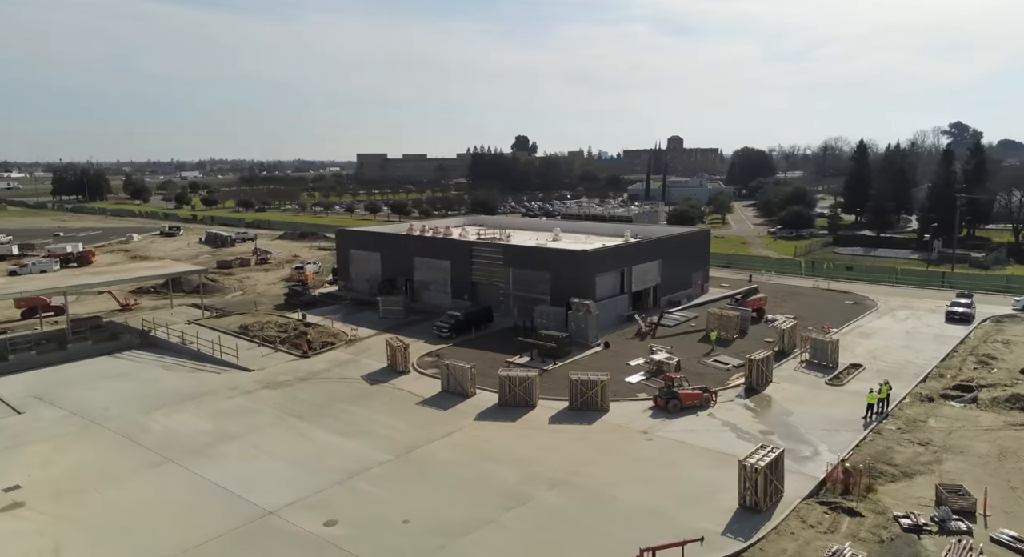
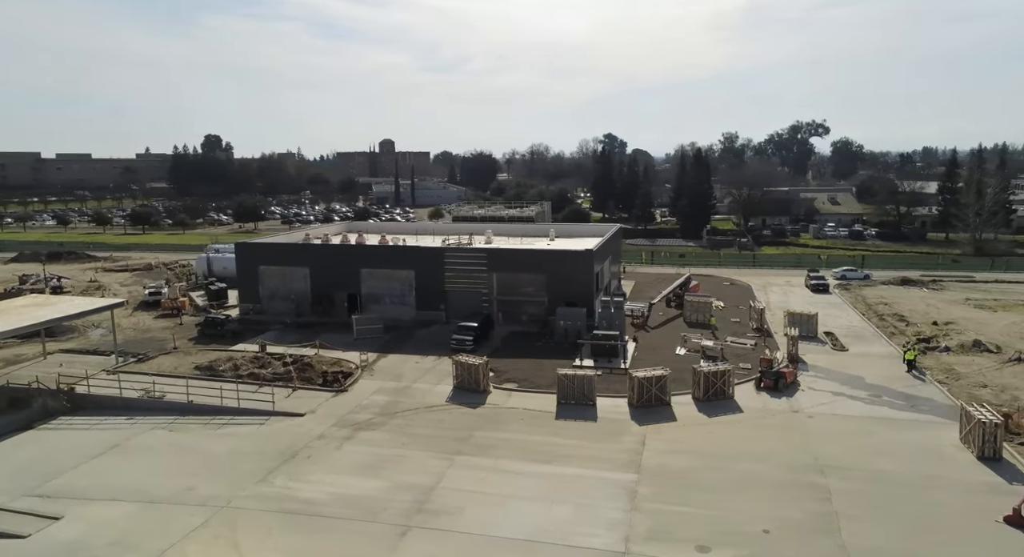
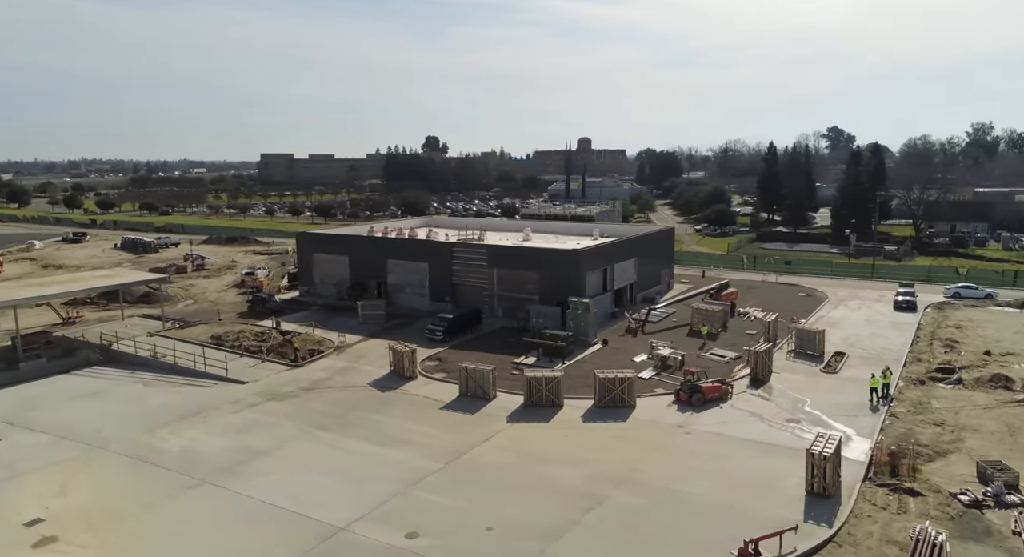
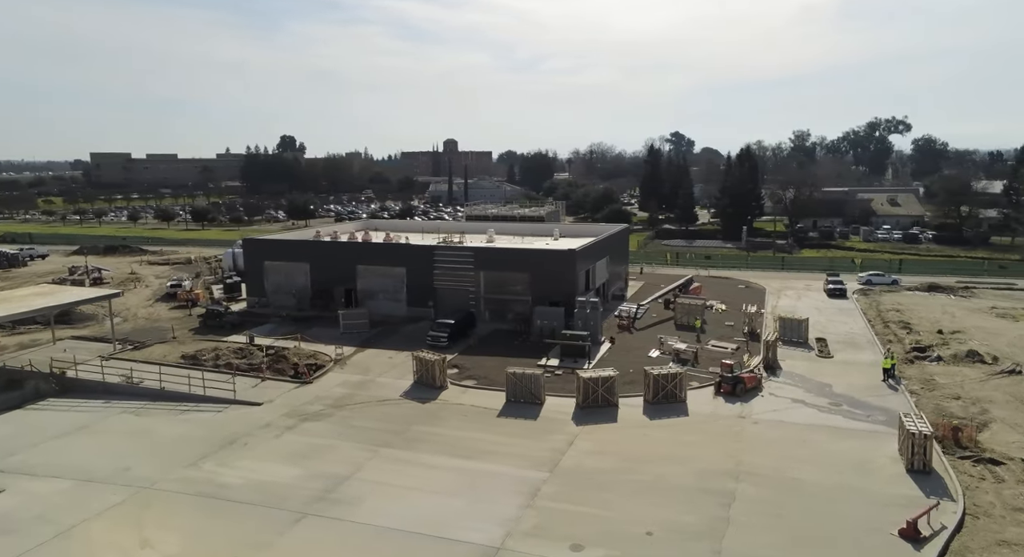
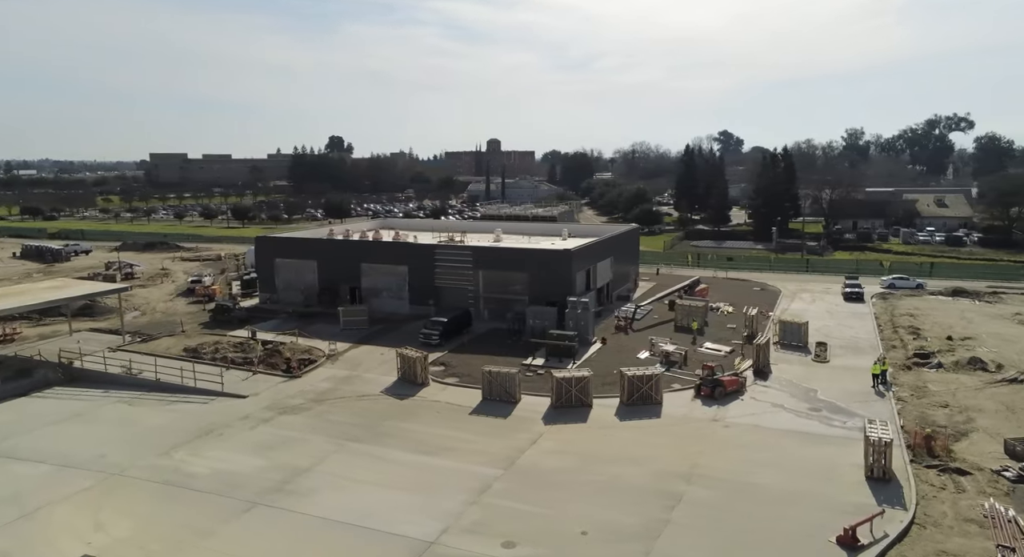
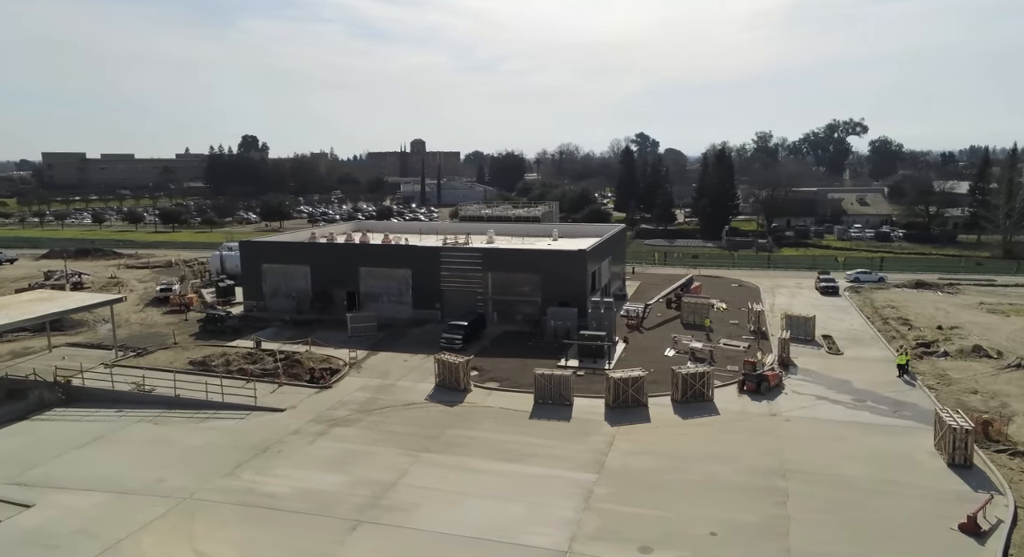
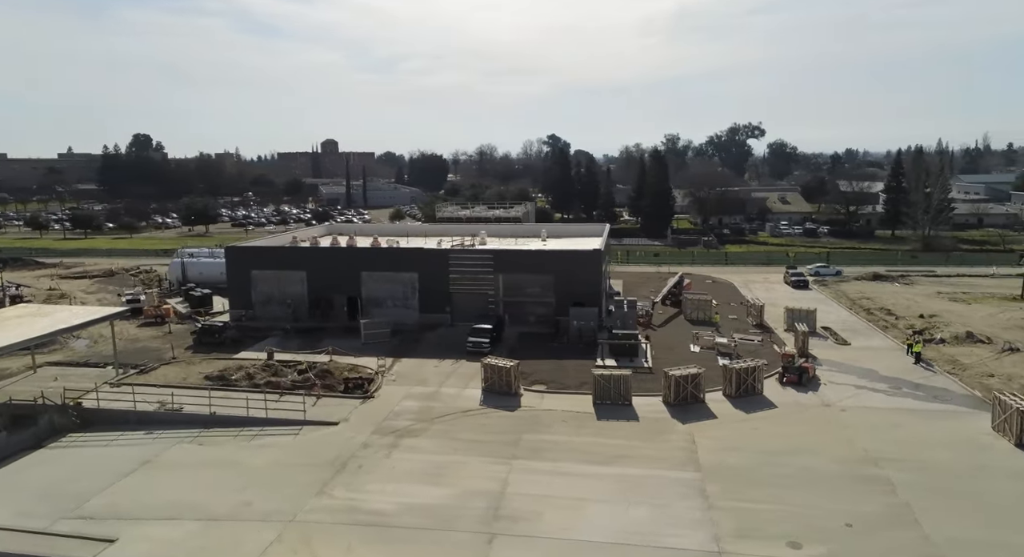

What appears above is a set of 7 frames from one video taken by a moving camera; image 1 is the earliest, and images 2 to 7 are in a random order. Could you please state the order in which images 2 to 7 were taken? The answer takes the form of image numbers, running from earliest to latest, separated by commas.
3, 5, 4, 6, 2, 7
